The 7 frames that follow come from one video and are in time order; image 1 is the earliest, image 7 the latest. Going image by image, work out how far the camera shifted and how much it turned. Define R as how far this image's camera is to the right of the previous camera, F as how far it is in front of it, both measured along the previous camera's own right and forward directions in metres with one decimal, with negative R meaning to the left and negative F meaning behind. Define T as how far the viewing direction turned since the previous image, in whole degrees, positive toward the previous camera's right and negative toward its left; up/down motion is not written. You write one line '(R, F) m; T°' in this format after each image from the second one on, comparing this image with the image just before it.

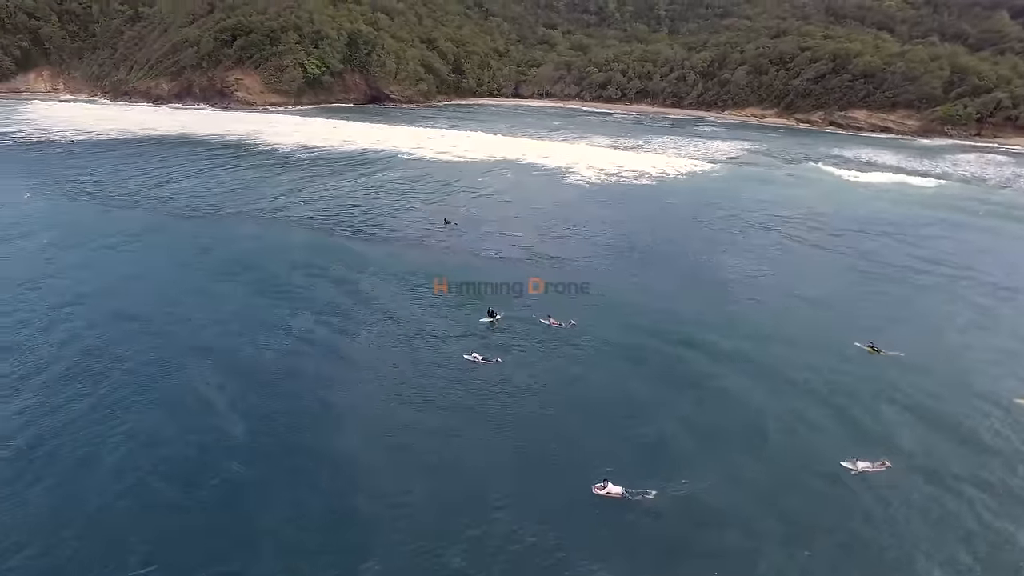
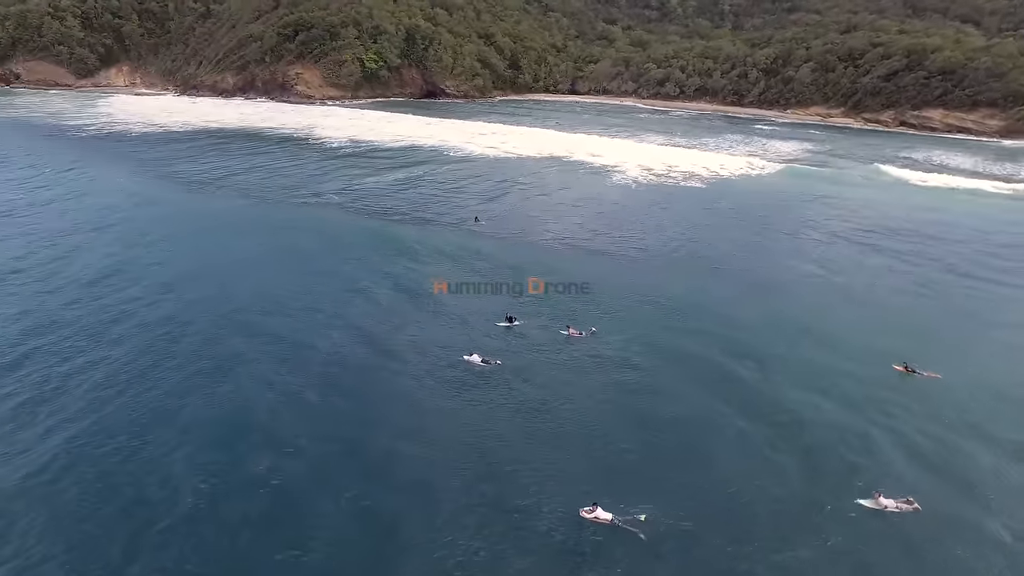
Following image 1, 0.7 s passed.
(+0.3, +0.6) m; -5°
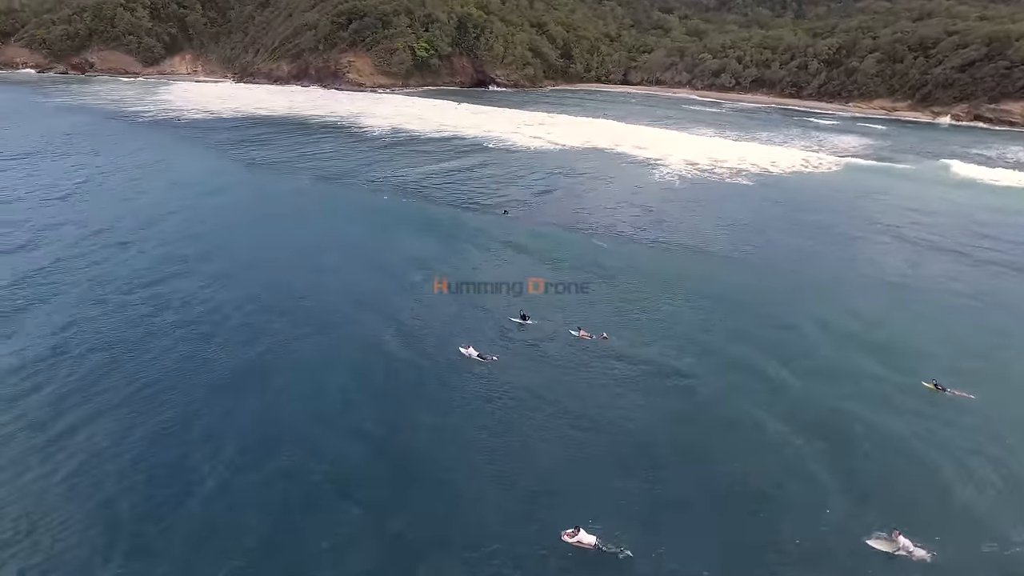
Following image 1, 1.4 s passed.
(+0.3, +0.5) m; -4°
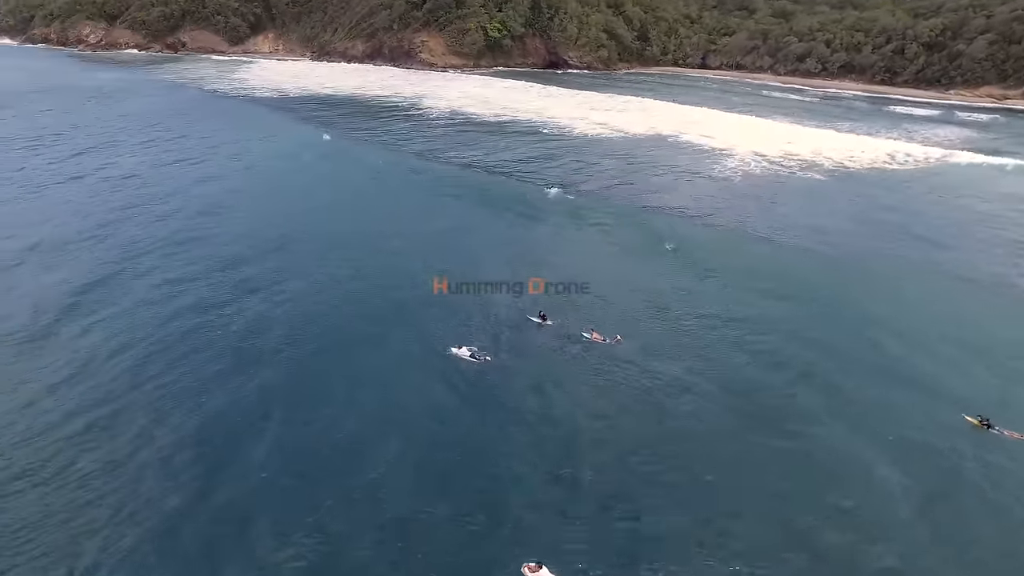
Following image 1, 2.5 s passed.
(+0.4, +0.6) m; -6°
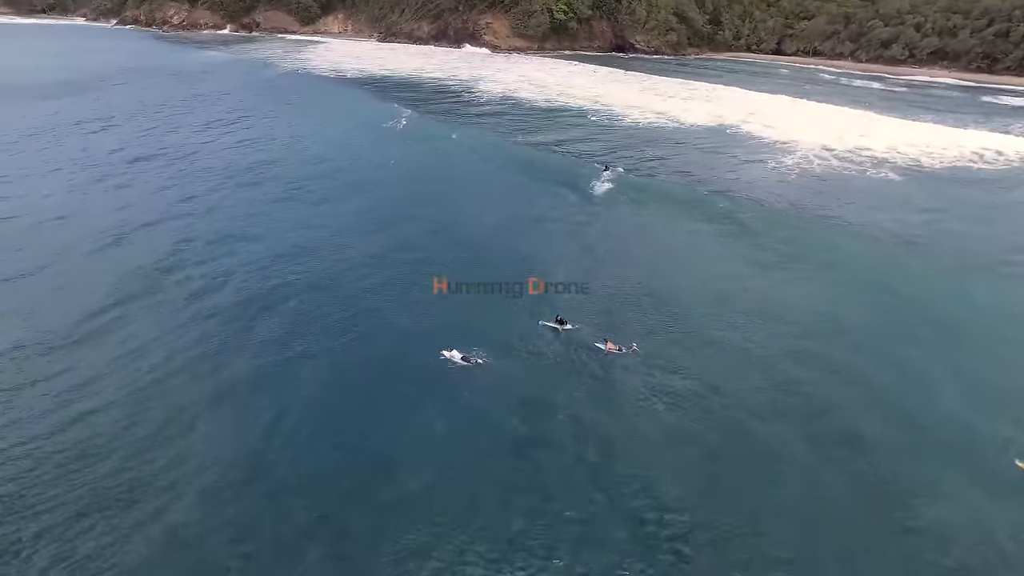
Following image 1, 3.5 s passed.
(+0.3, +0.5) m; -5°
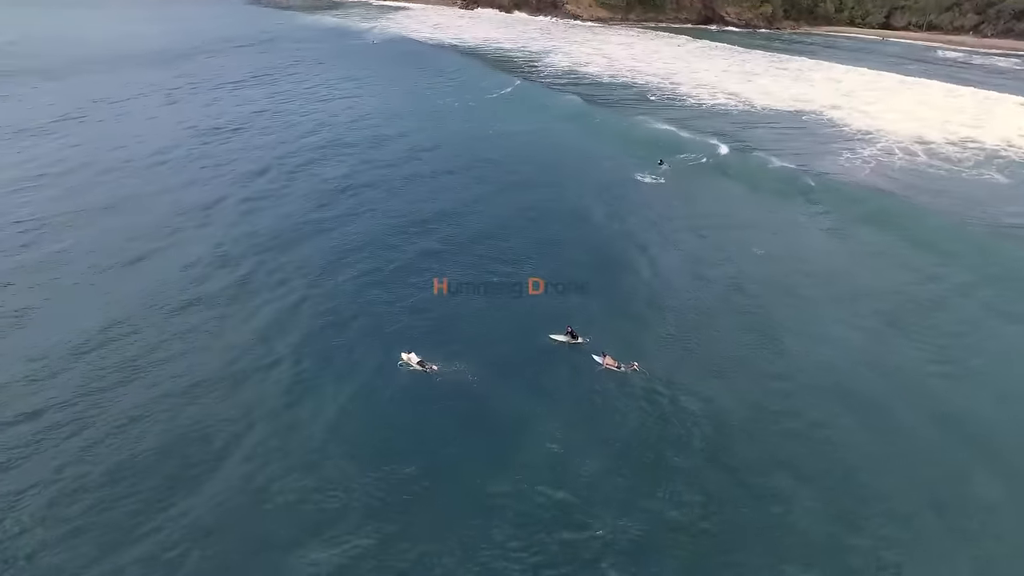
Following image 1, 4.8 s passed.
(+0.6, +0.7) m; -6°
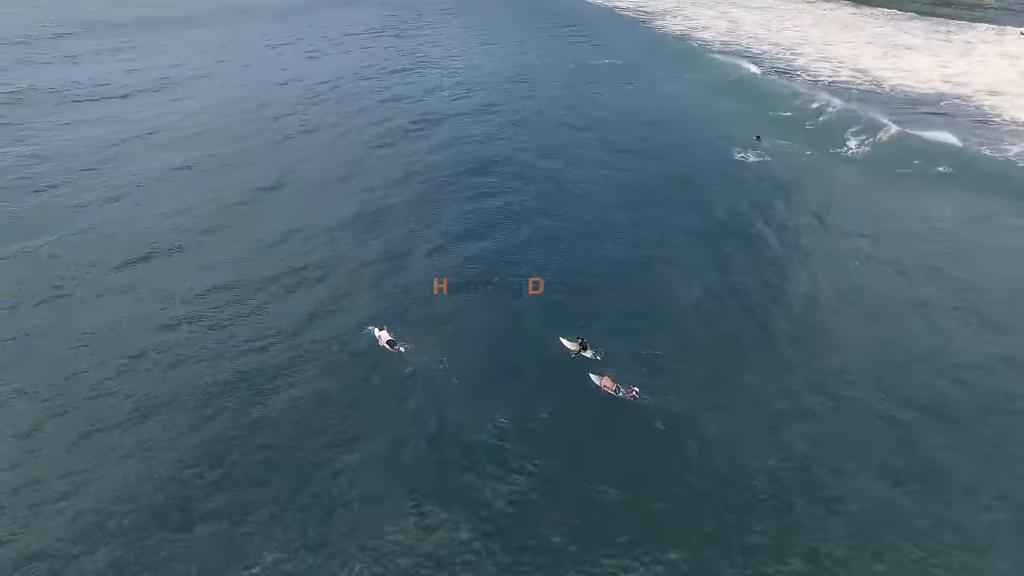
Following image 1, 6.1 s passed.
(+0.9, +0.8) m; -10°
